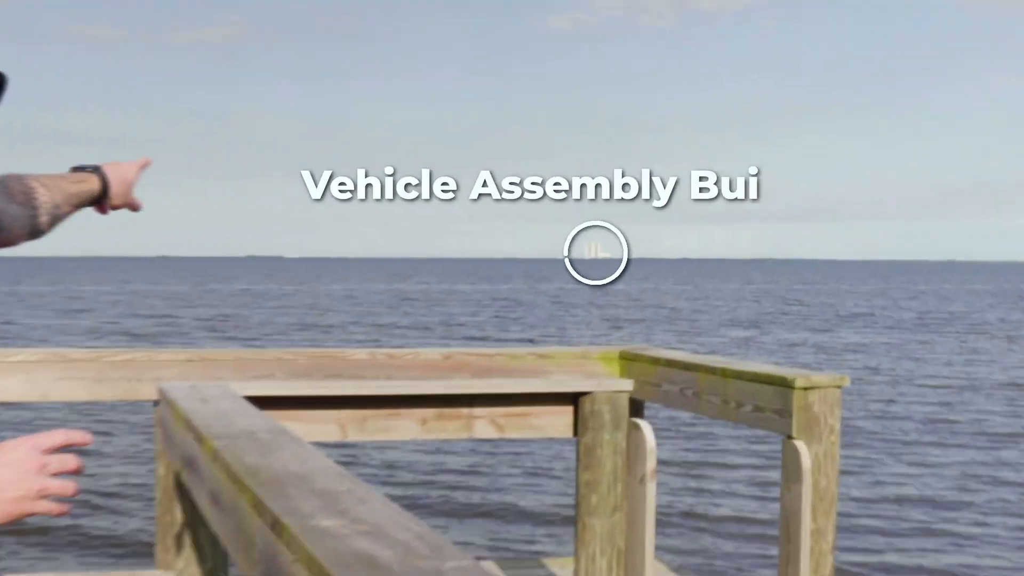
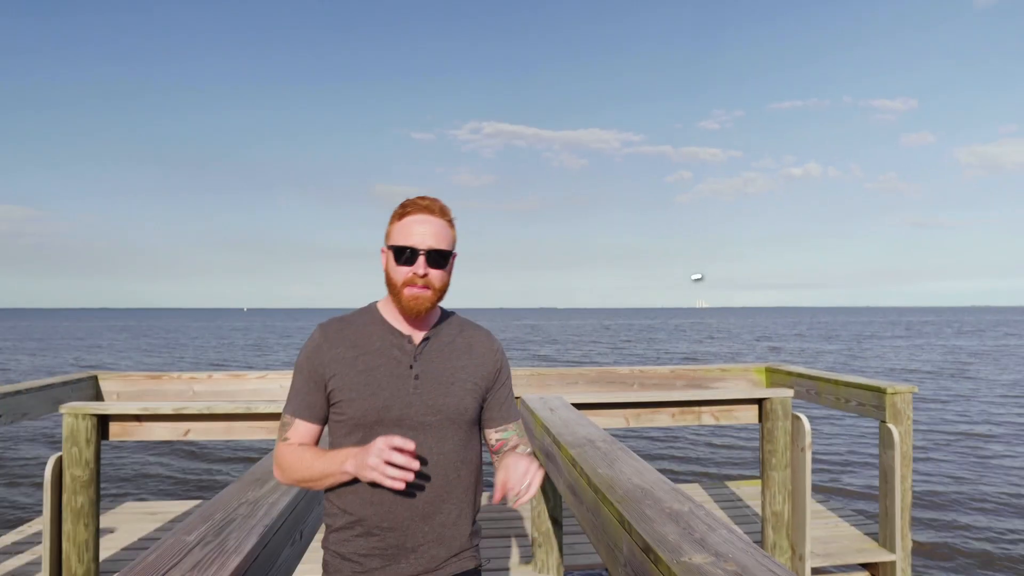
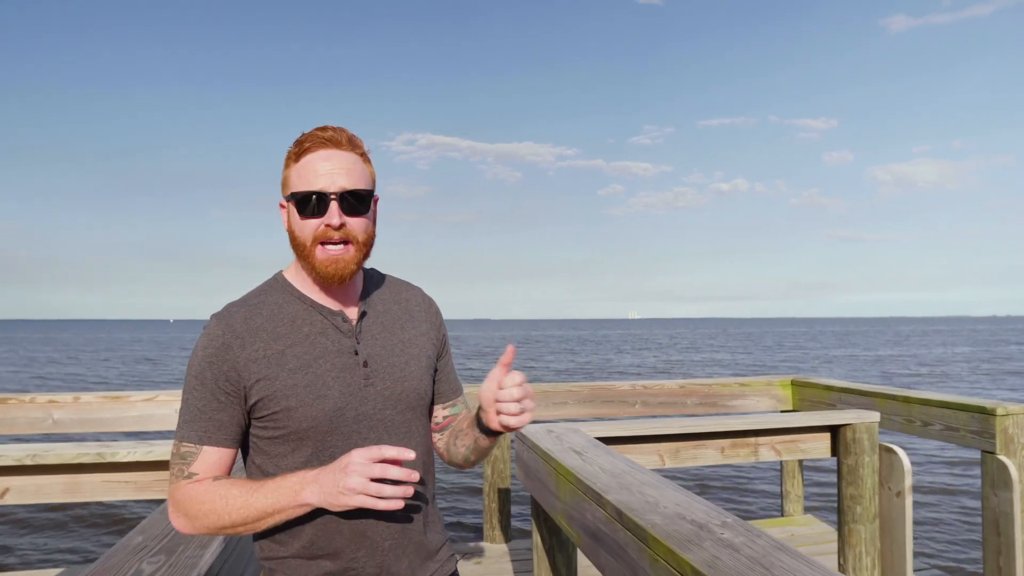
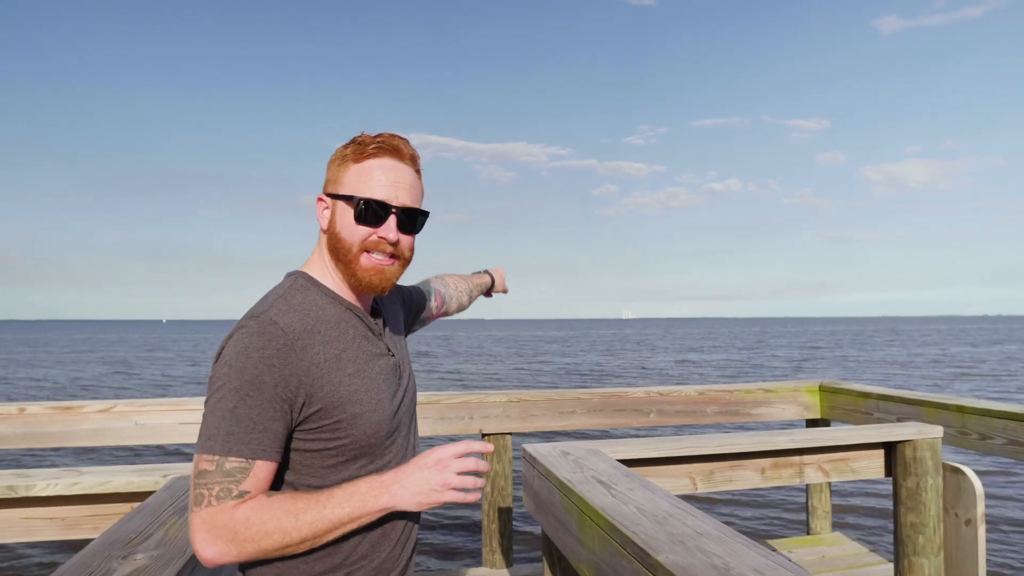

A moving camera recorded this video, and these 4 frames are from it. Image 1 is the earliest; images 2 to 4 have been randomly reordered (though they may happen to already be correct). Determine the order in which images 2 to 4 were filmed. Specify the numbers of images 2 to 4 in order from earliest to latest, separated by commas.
2, 3, 4
